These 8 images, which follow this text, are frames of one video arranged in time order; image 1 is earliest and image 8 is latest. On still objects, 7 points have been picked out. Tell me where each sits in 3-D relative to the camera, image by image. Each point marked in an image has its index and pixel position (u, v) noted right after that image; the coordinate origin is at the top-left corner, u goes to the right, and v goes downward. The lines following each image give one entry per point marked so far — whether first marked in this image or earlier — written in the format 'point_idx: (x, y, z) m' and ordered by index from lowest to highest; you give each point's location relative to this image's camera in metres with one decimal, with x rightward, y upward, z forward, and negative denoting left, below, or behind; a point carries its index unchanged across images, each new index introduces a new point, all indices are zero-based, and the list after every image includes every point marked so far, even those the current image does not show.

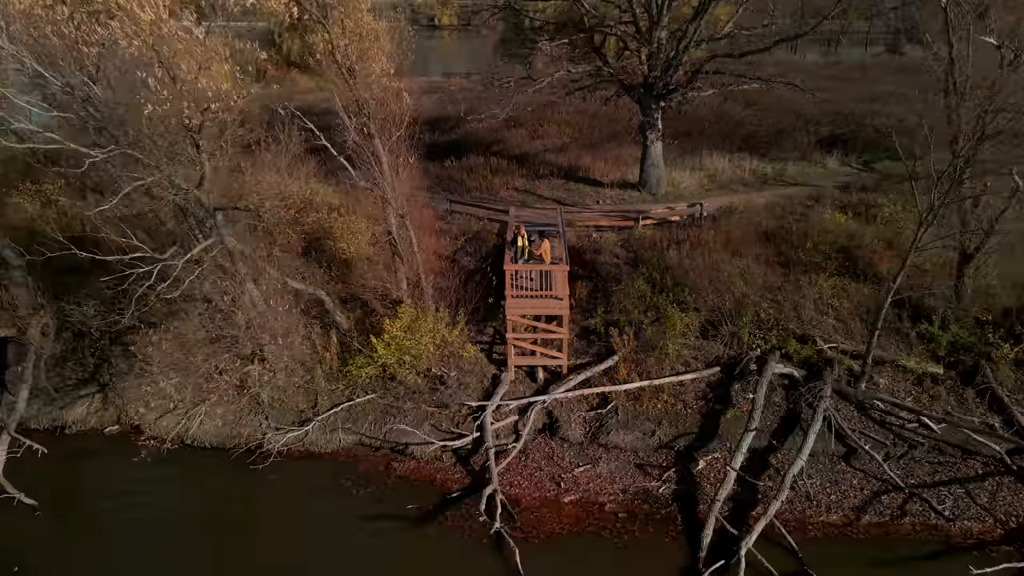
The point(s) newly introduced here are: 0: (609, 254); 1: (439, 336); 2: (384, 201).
0: (+0.9, +0.3, +9.7) m
1: (-0.5, -0.3, +8.5) m
2: (-1.0, +0.7, +8.2) m
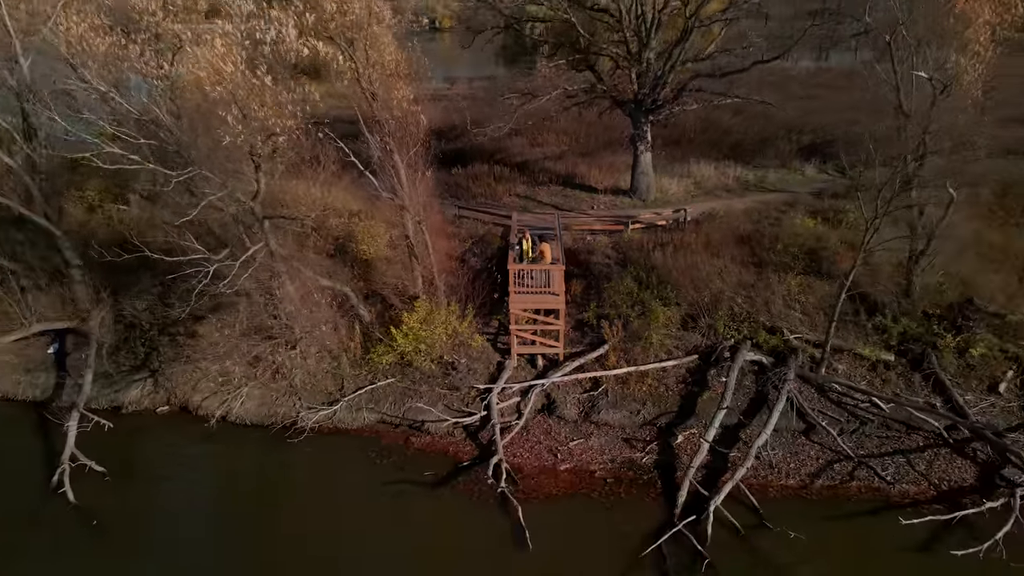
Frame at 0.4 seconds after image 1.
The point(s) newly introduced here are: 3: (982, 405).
0: (+0.9, +0.3, +10.9) m
1: (-0.5, -0.3, +9.6) m
2: (-0.9, +0.7, +9.3) m
3: (+3.9, -0.9, +9.0) m
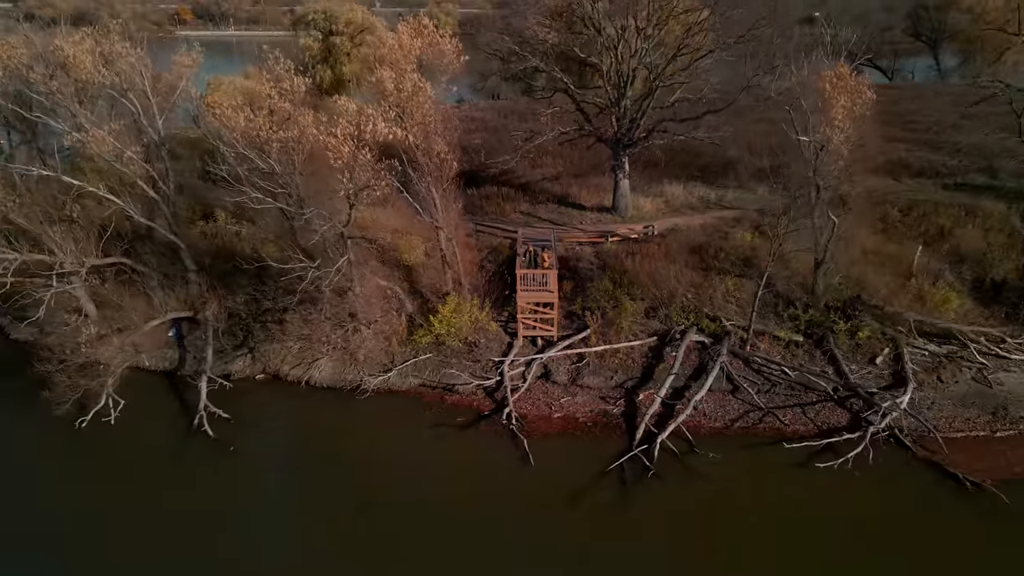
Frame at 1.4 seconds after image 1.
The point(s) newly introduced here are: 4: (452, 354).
0: (+1.0, +0.4, +14.2) m
1: (-0.4, -0.3, +12.9) m
2: (-0.9, +0.7, +12.6) m
3: (+4.0, -0.9, +12.3) m
4: (-0.7, -0.8, +12.8) m
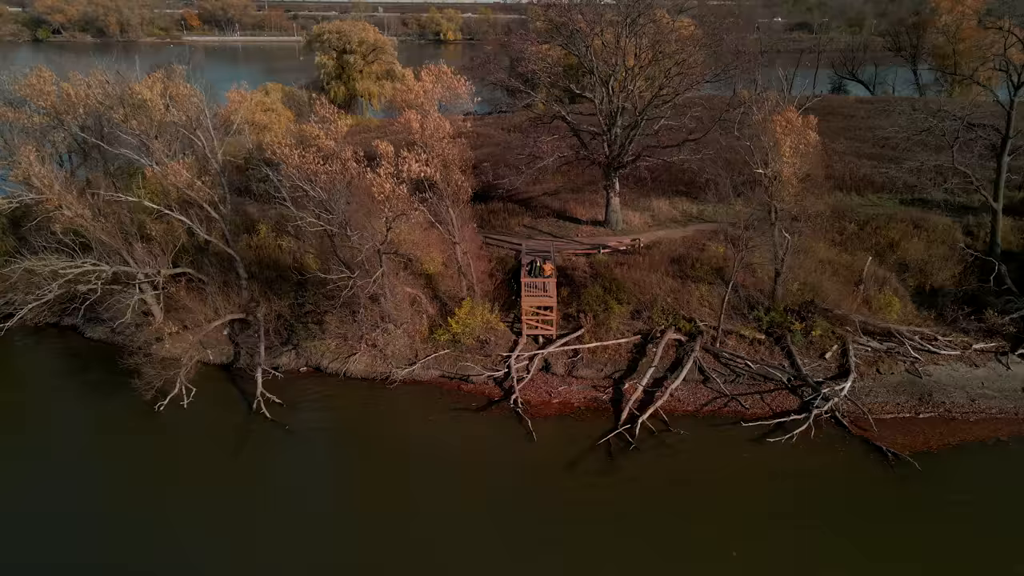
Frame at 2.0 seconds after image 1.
0: (+1.1, +0.3, +16.5) m
1: (-0.4, -0.4, +15.2) m
2: (-0.8, +0.6, +14.9) m
3: (+4.1, -1.0, +14.6) m
4: (-0.6, -0.8, +15.0) m
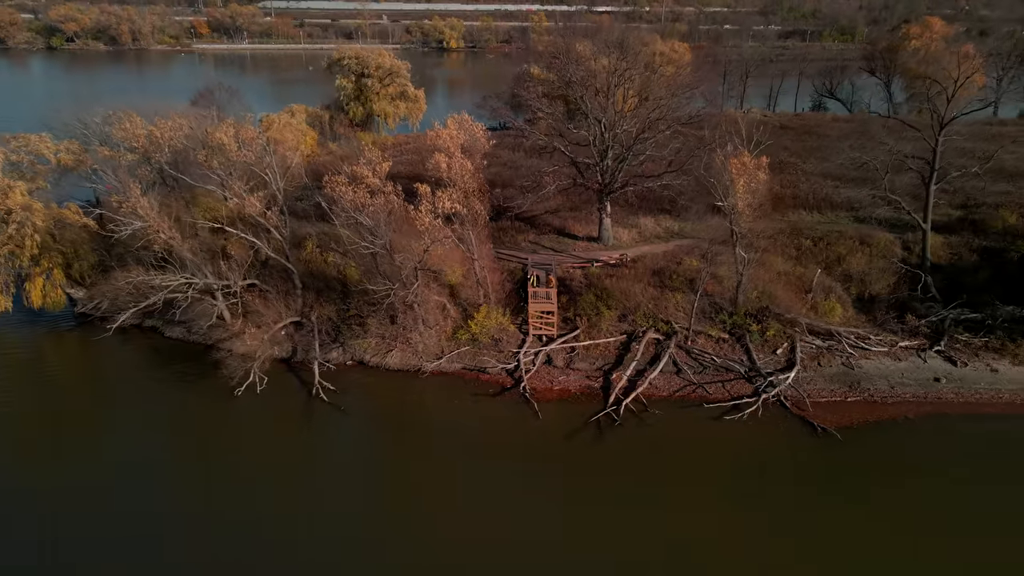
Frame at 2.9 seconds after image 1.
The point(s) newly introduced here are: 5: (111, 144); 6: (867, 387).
0: (+1.2, +0.1, +19.8) m
1: (-0.2, -0.5, +18.5) m
2: (-0.6, +0.5, +18.2) m
3: (+4.2, -1.1, +17.9) m
4: (-0.5, -1.0, +18.3) m
5: (-7.2, +2.6, +19.6) m
6: (+5.6, -1.5, +17.0) m
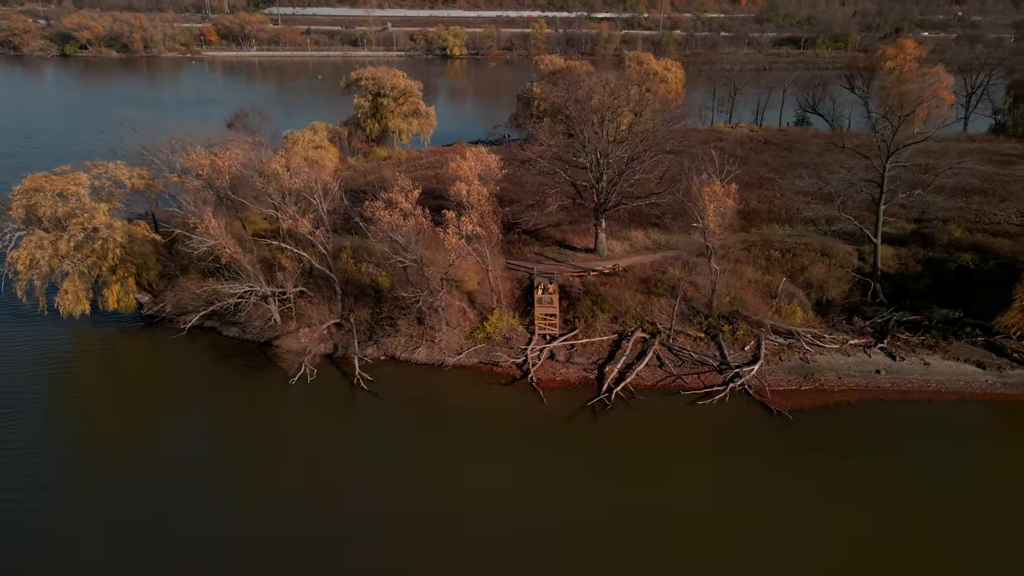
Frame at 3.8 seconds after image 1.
0: (+1.4, 0.0, +23.0) m
1: (0.0, -0.7, +21.8) m
2: (-0.5, +0.4, +21.5) m
3: (+4.4, -1.3, +21.2) m
4: (-0.3, -1.1, +21.6) m
5: (-7.1, +2.5, +22.9) m
6: (+5.7, -1.7, +20.3) m
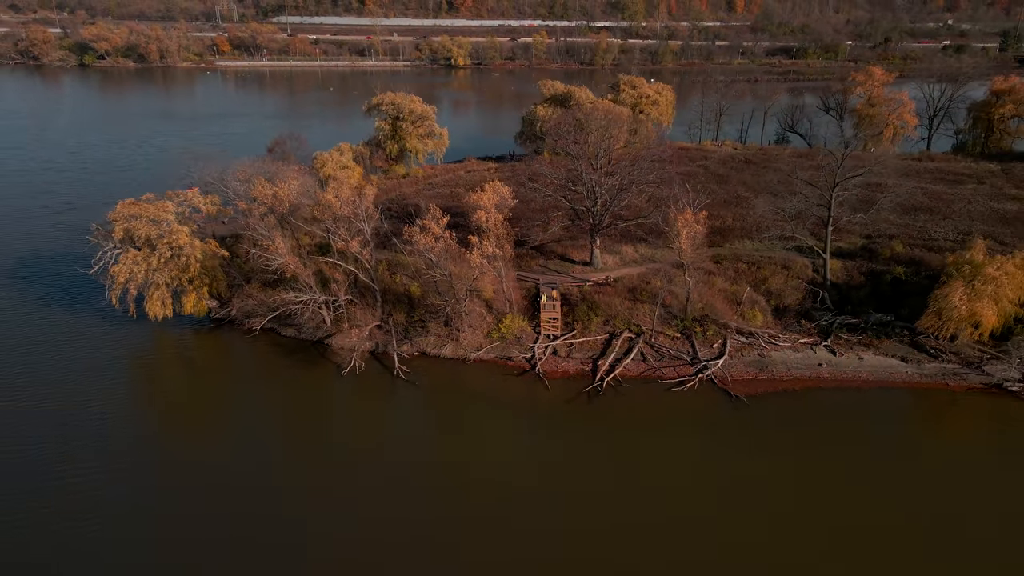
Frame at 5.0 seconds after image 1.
0: (+1.6, -0.2, +27.7) m
1: (+0.2, -0.9, +26.4) m
2: (-0.2, +0.2, +26.1) m
3: (+4.6, -1.5, +25.9) m
4: (-0.1, -1.3, +26.3) m
5: (-6.8, +2.3, +27.5) m
6: (+6.0, -1.9, +25.0) m
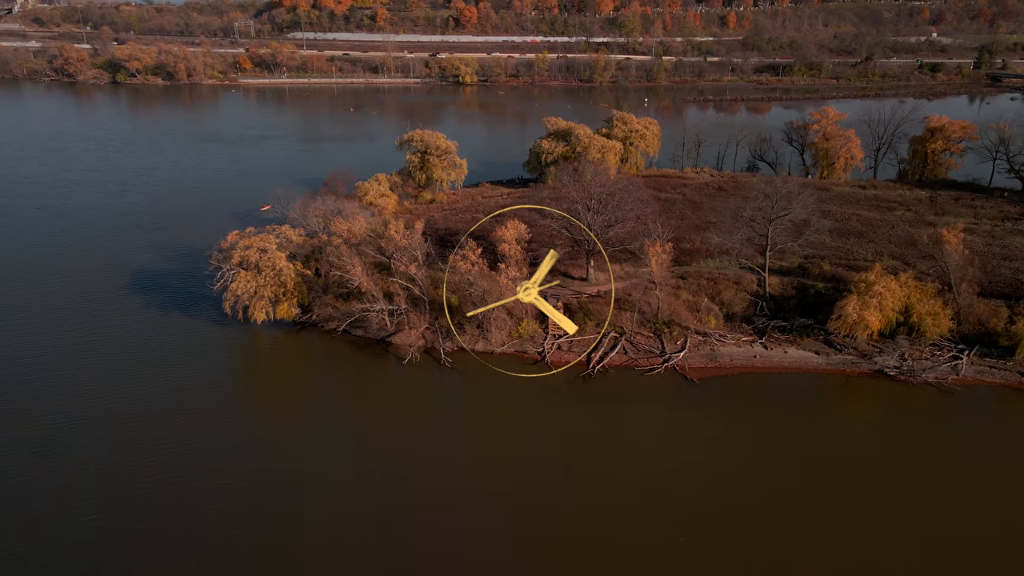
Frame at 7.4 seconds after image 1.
0: (+2.1, -0.6, +36.6) m
1: (+0.7, -1.2, +35.3) m
2: (+0.3, -0.2, +35.1) m
3: (+5.1, -1.8, +34.8) m
4: (+0.4, -1.7, +35.2) m
5: (-6.3, +1.9, +36.5) m
6: (+6.5, -2.2, +33.9) m
